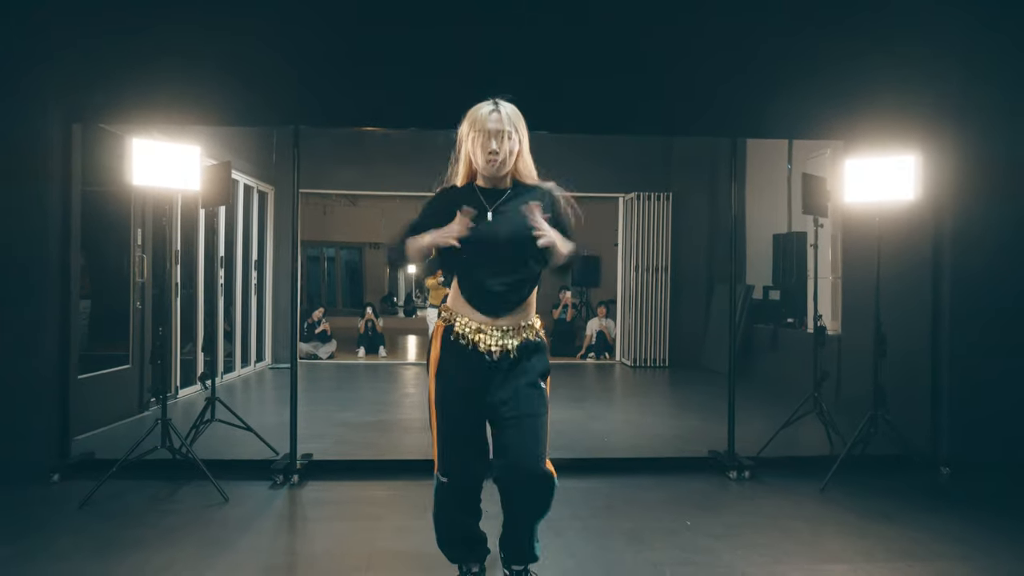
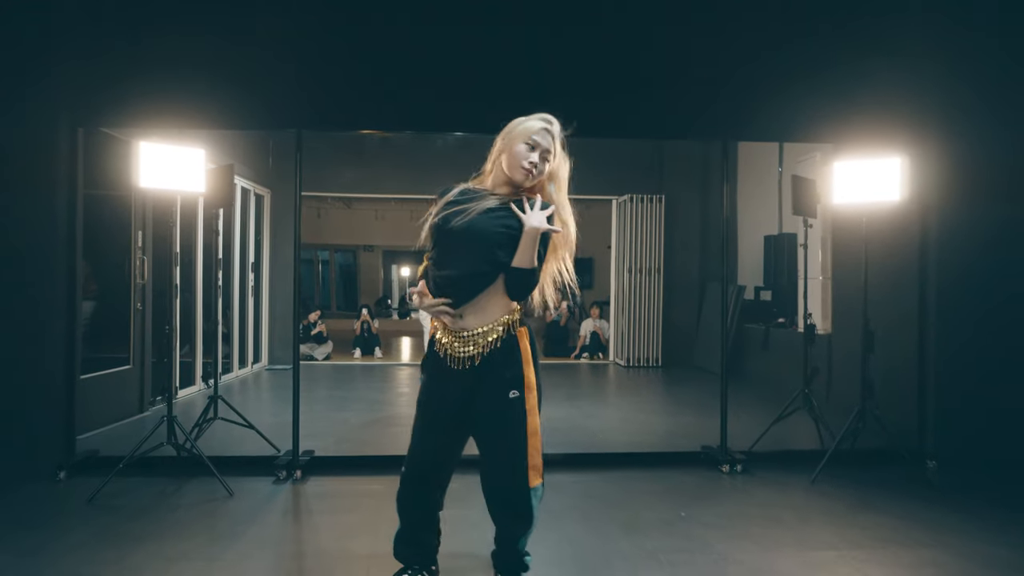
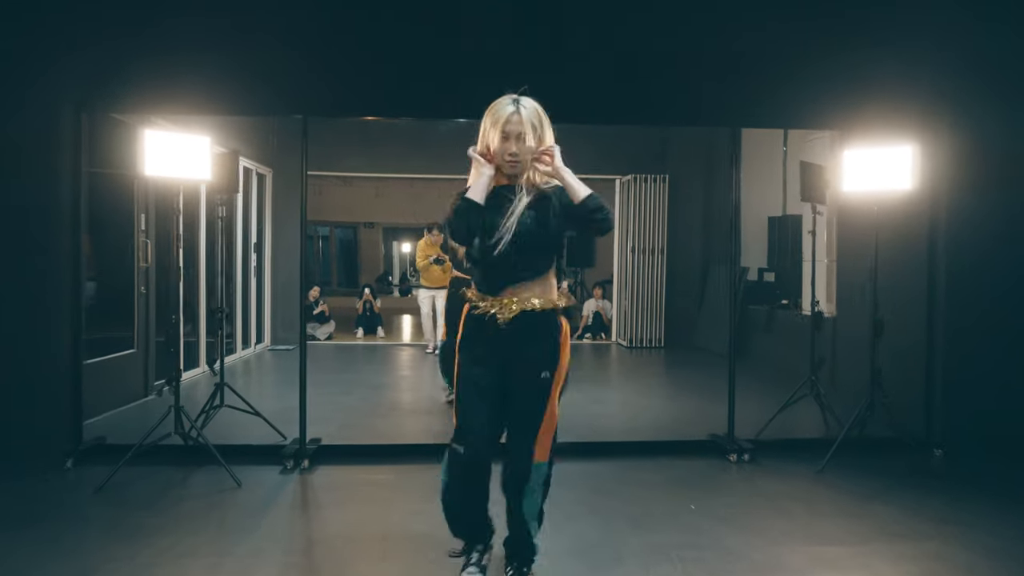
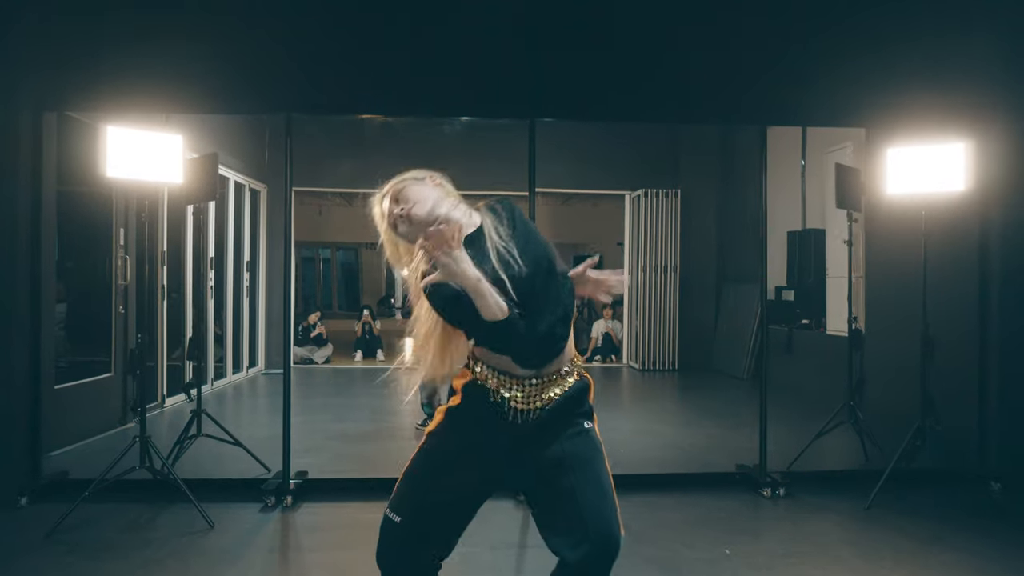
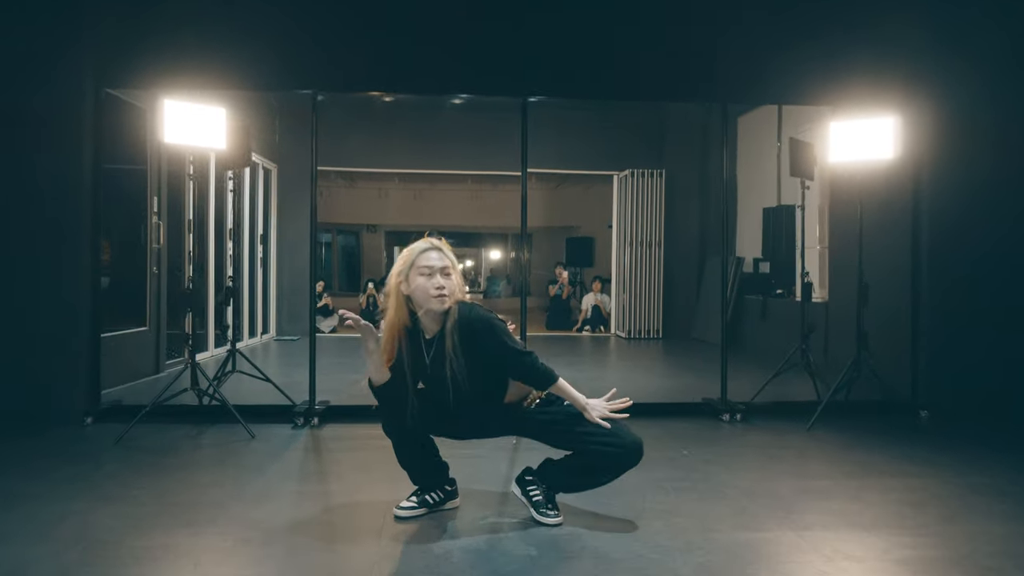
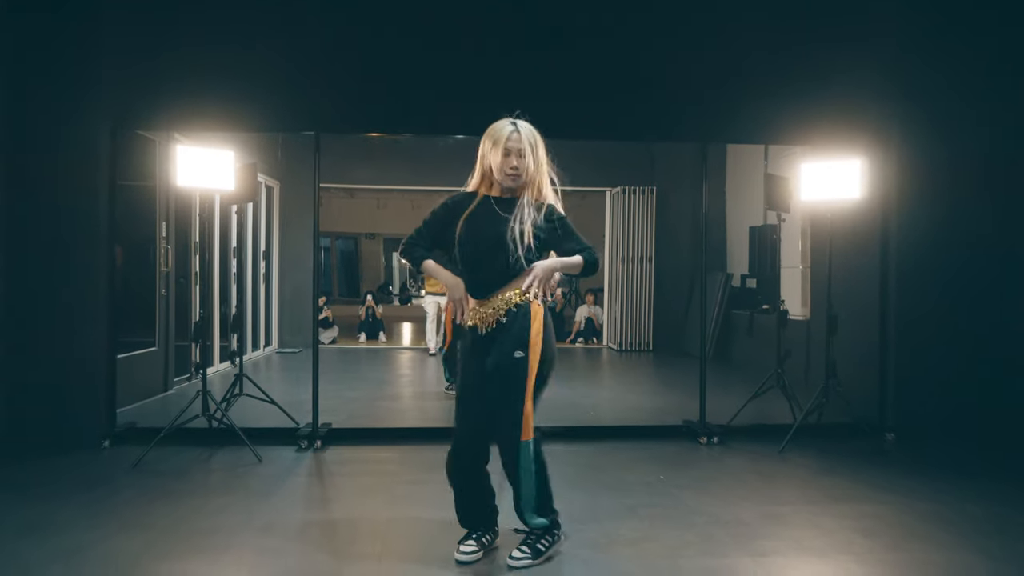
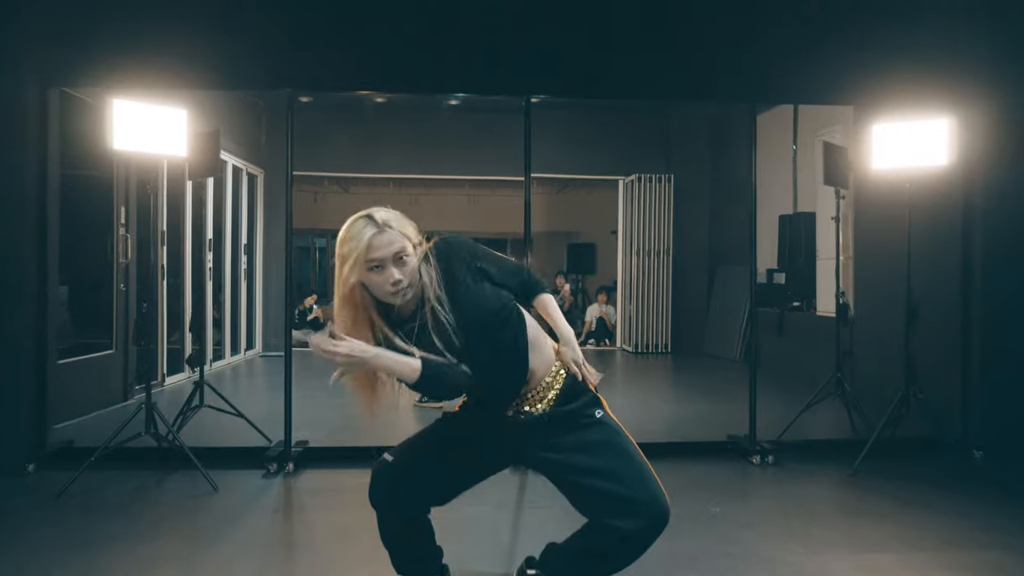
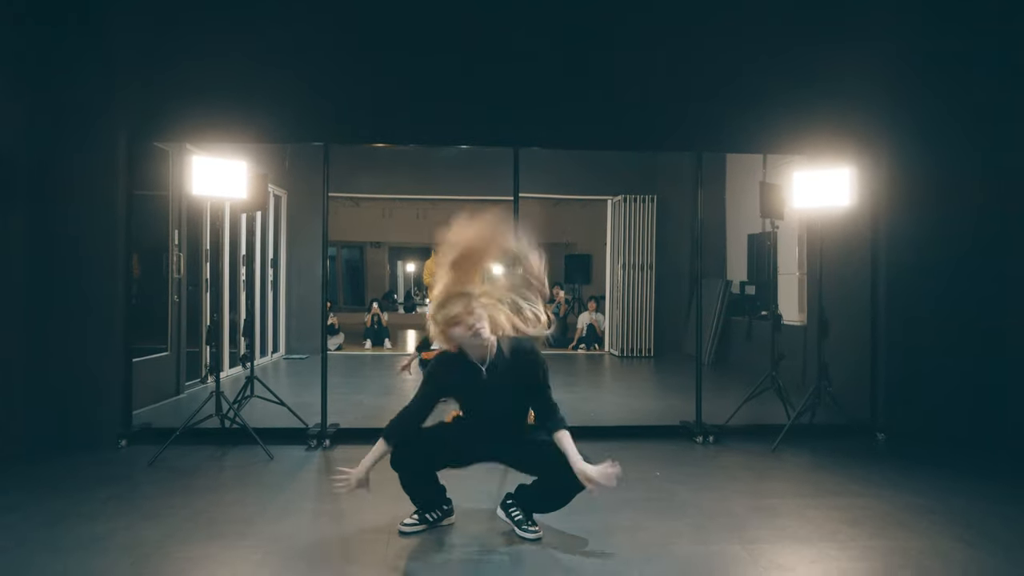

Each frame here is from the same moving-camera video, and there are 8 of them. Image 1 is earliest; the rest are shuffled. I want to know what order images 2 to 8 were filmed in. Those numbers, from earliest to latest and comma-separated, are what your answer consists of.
8, 5, 7, 4, 2, 6, 3
